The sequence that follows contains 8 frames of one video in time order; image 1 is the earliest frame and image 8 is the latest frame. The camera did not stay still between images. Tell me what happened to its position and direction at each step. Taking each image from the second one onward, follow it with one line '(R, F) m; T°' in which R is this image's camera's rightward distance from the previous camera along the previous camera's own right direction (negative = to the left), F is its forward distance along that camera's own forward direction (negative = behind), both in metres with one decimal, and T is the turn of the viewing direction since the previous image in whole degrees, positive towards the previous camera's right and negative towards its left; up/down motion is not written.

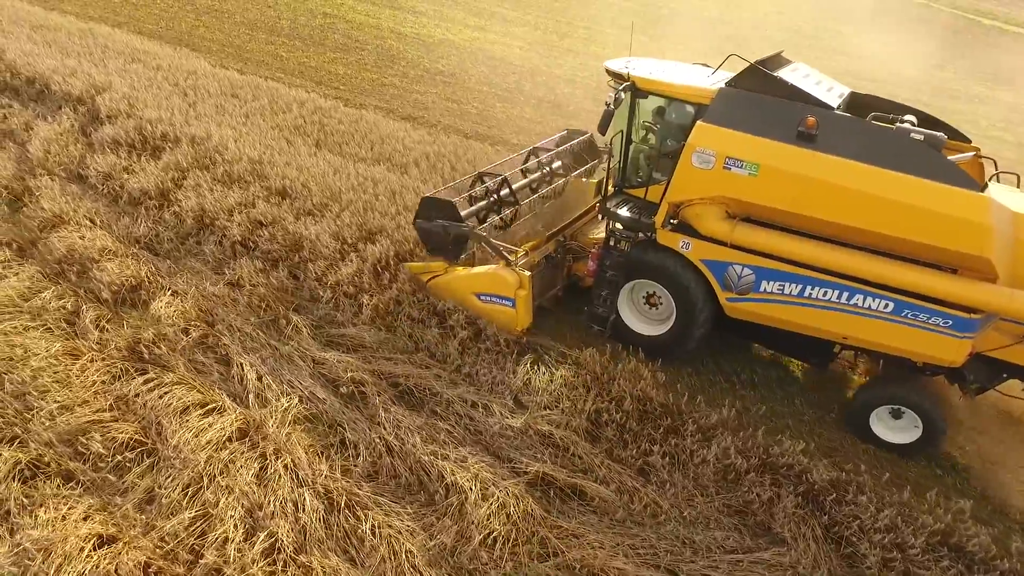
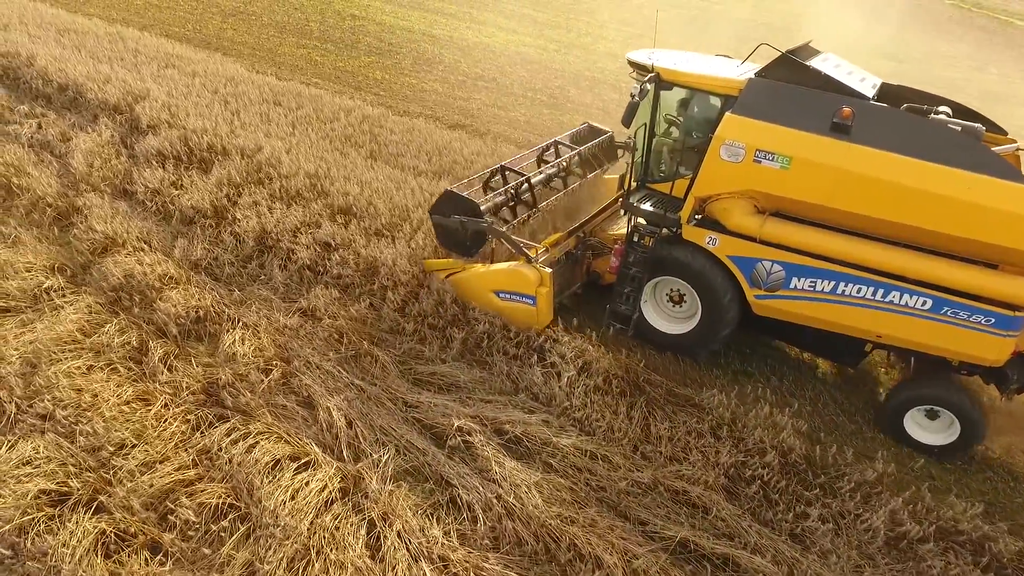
(-0.8, +0.4) m; 0°
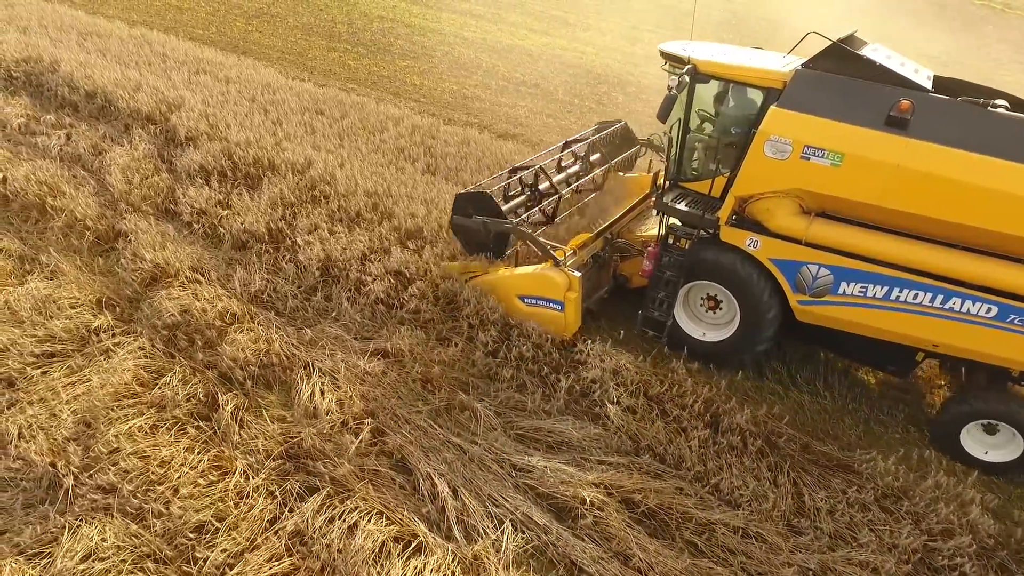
(-0.8, +0.5) m; 0°
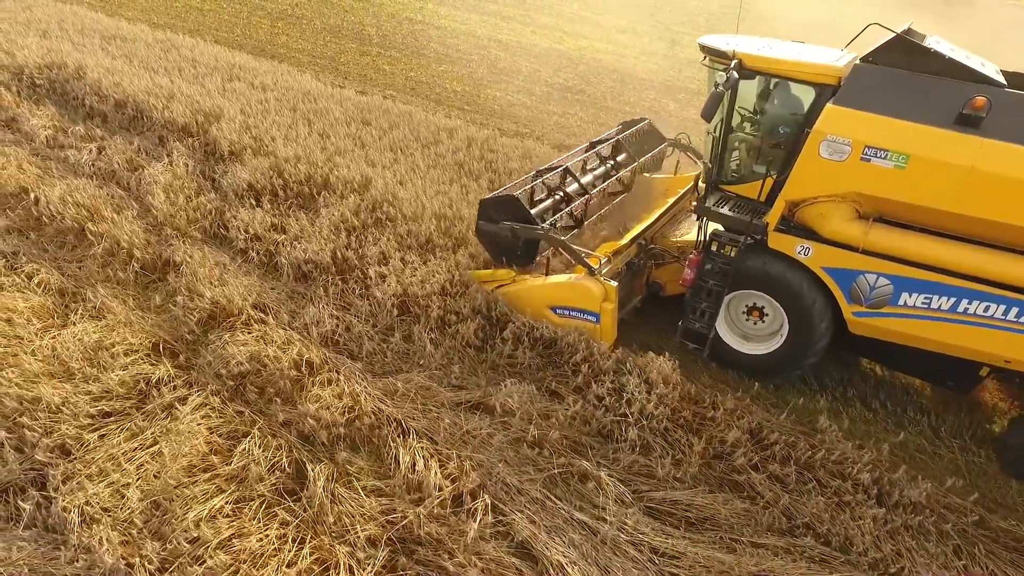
(-0.7, +0.5) m; 0°
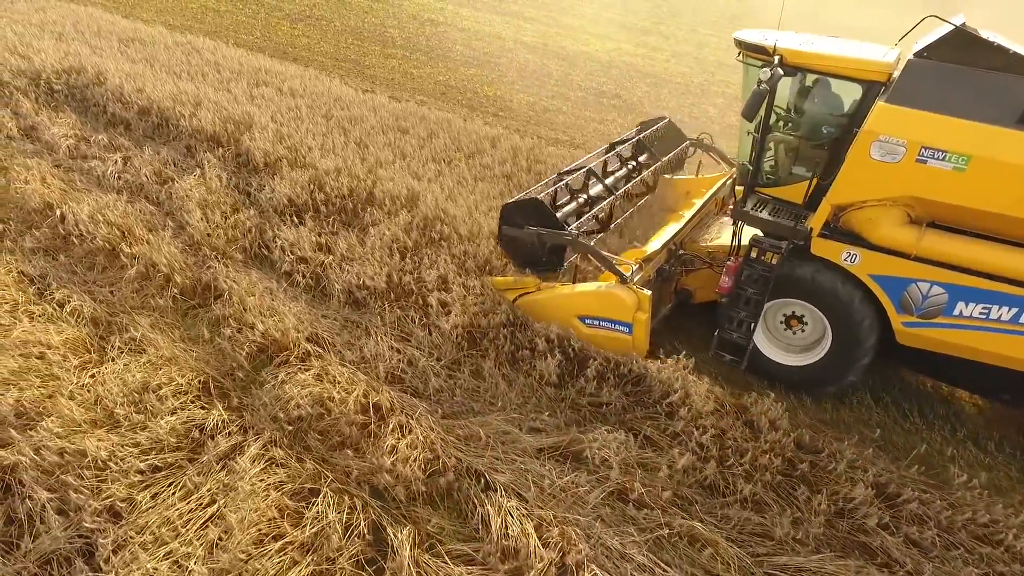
(-0.5, +0.4) m; 0°
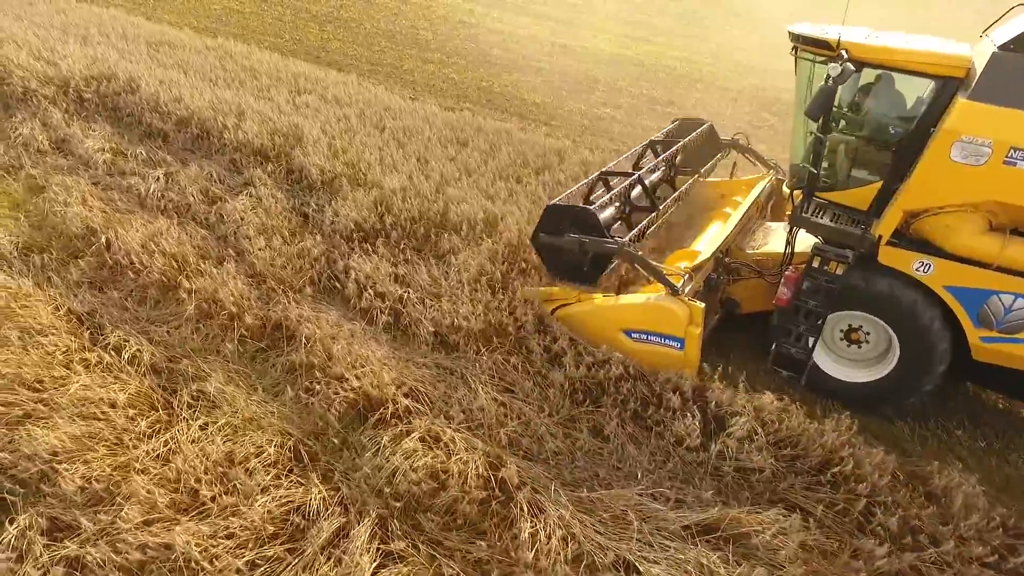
(-0.7, +0.5) m; 0°
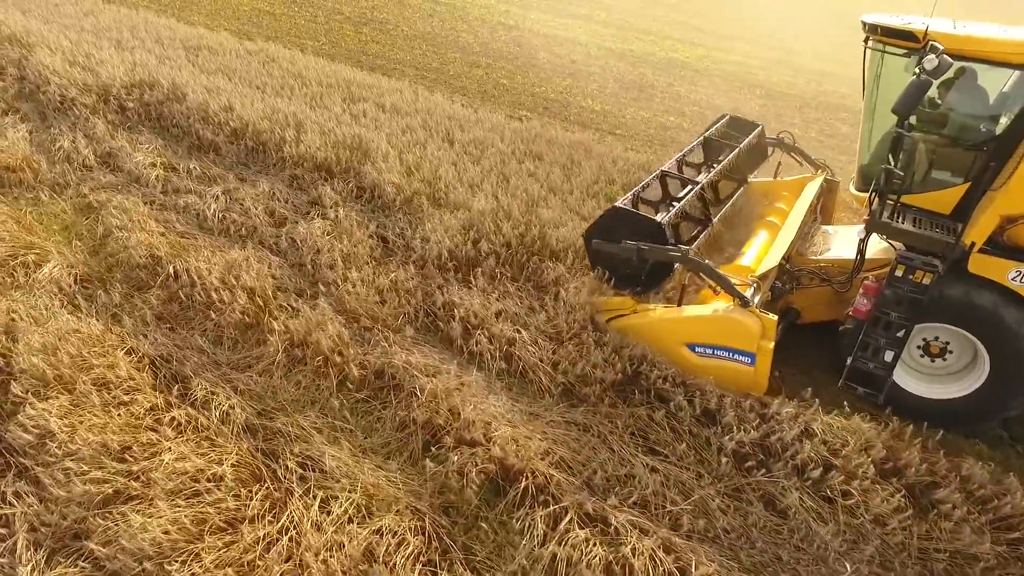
(-0.8, +0.5) m; 0°
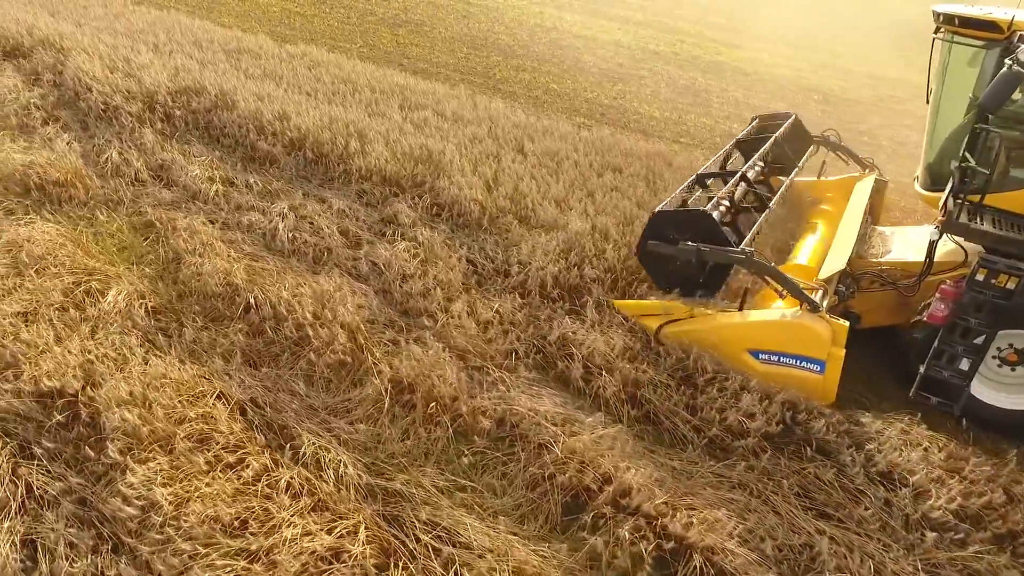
(-0.7, +0.4) m; 0°
